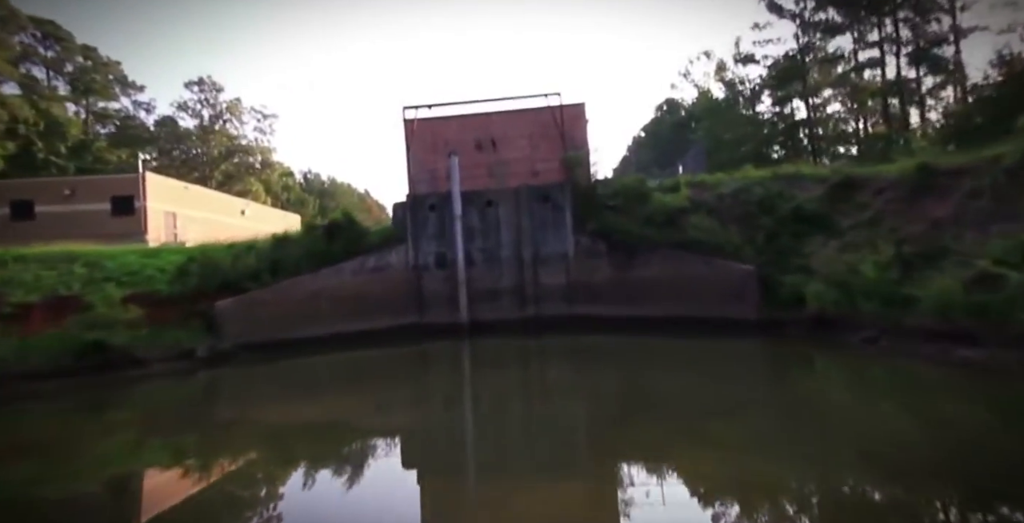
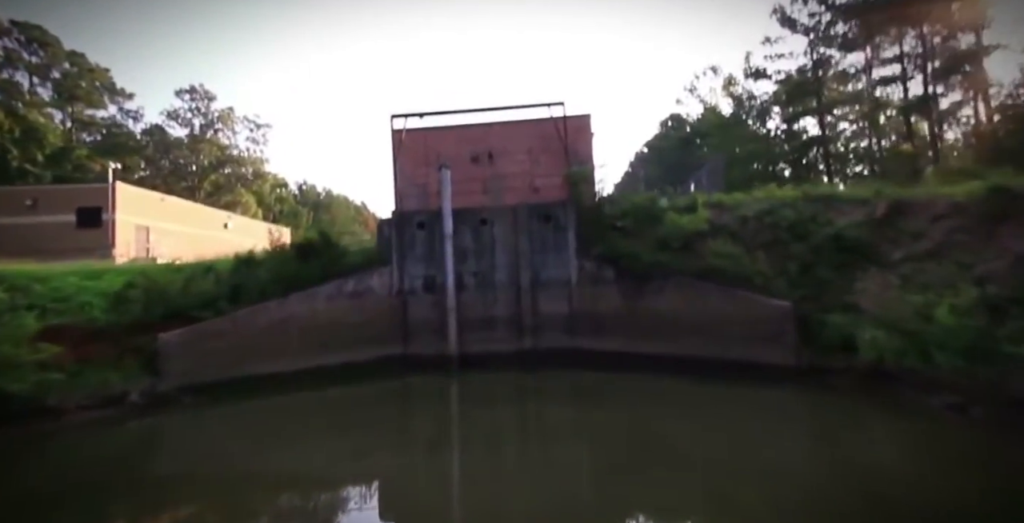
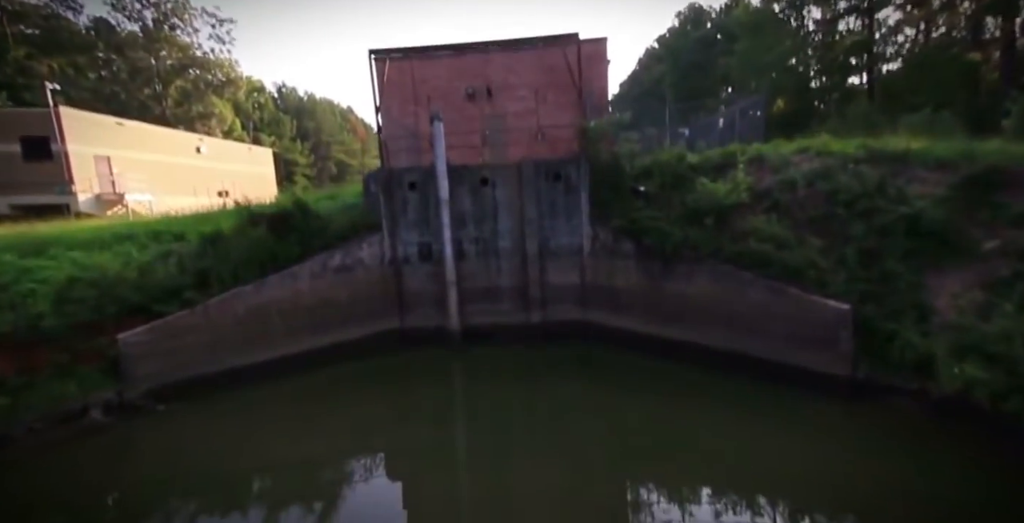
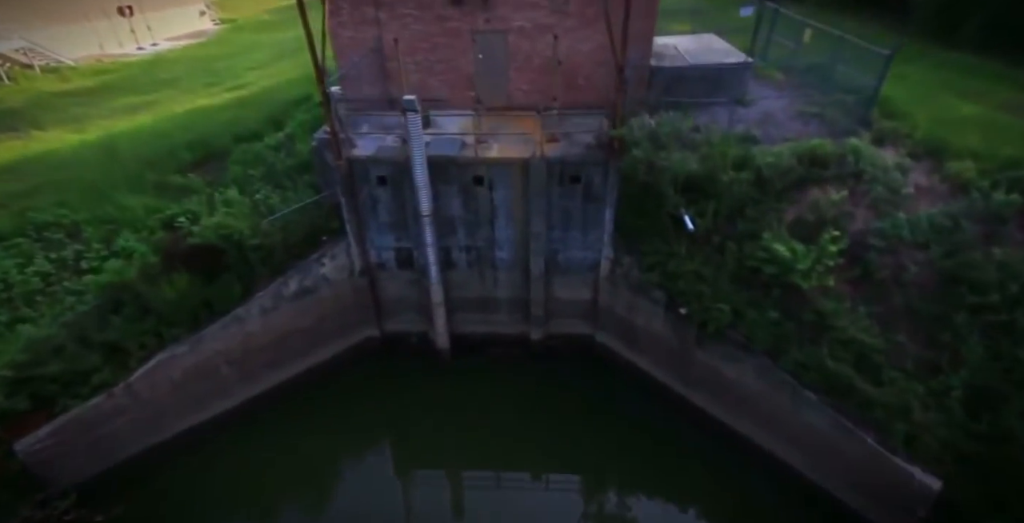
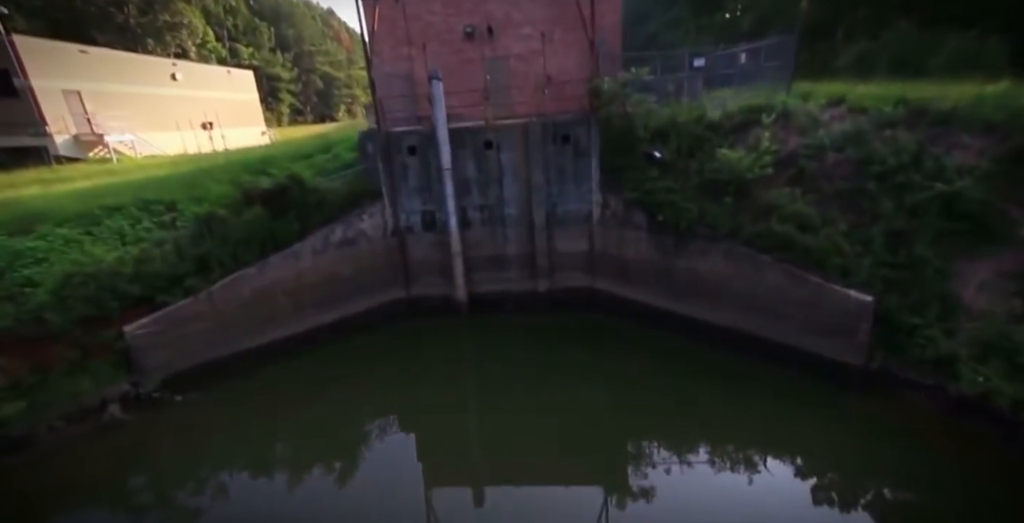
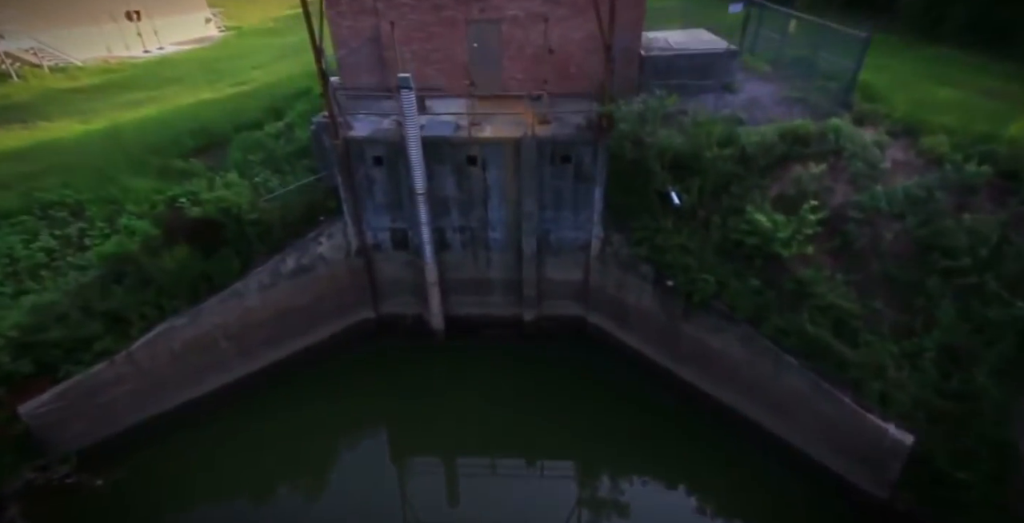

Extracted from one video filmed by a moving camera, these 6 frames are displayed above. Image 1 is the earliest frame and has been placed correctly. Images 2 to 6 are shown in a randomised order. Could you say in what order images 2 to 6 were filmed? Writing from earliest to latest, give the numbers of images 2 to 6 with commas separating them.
2, 3, 5, 6, 4
